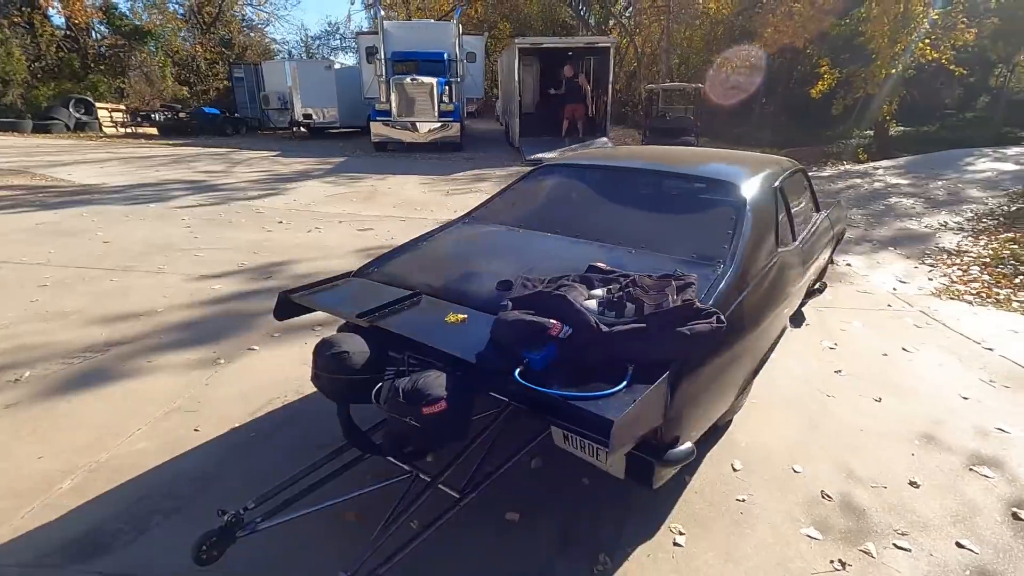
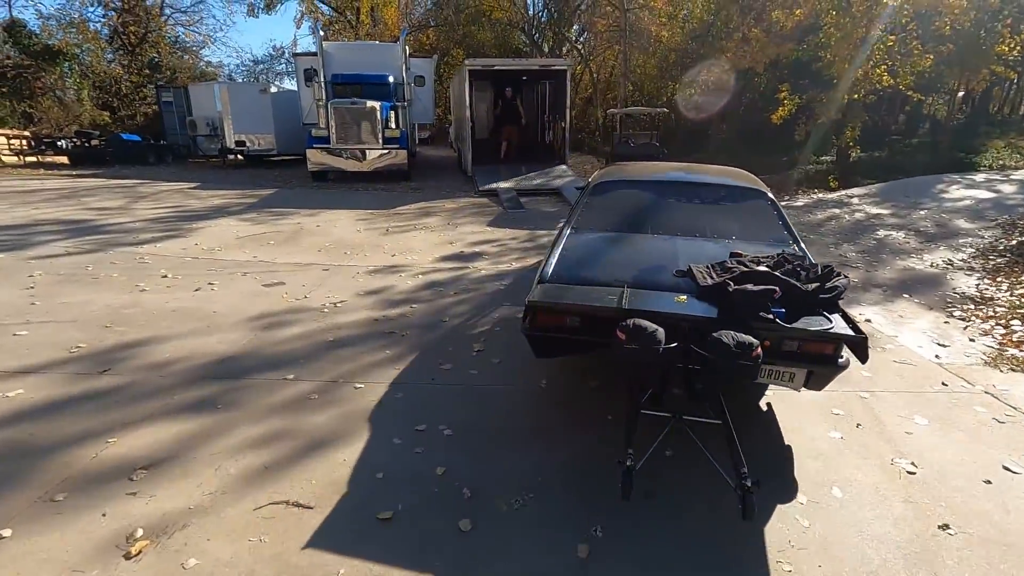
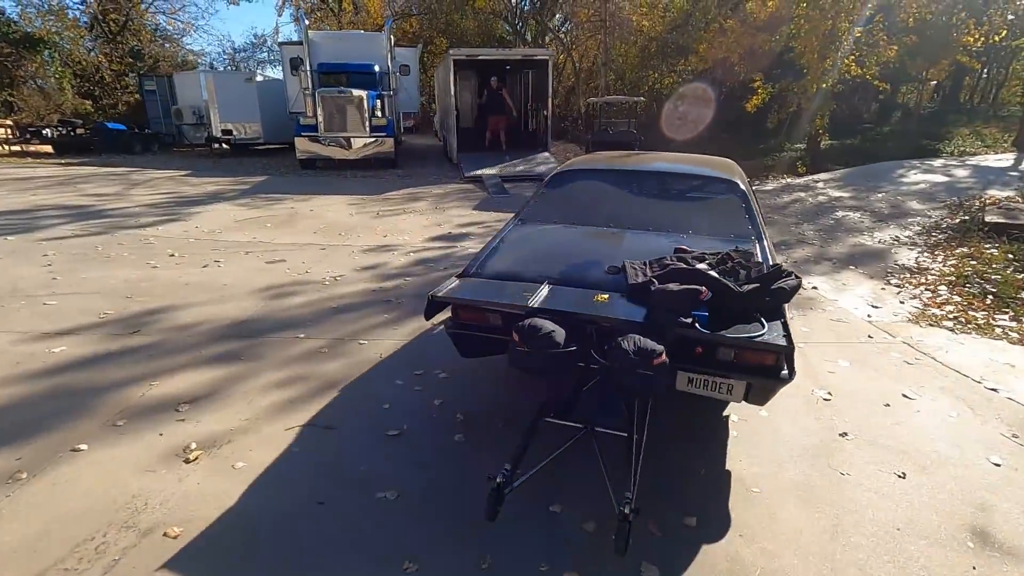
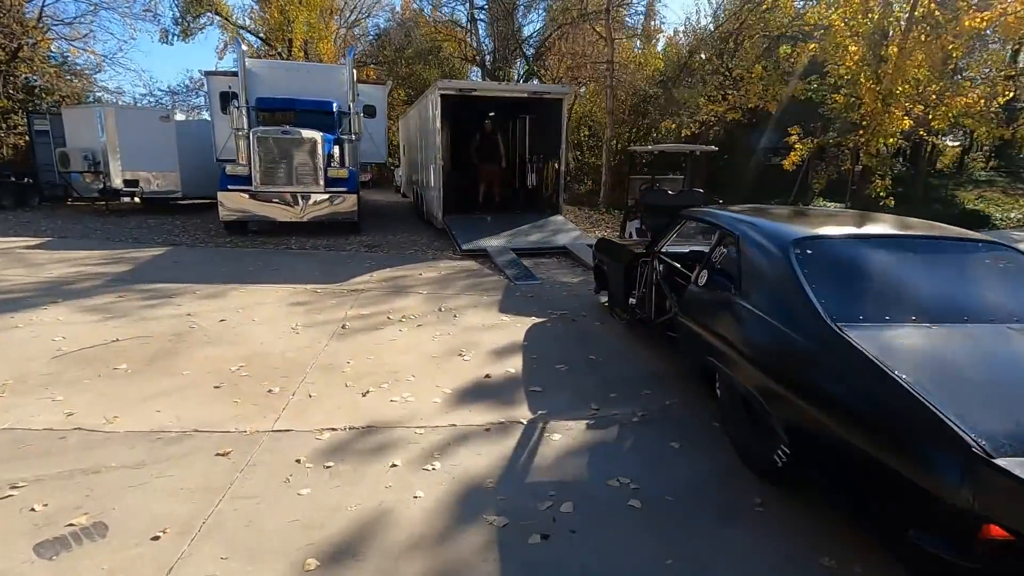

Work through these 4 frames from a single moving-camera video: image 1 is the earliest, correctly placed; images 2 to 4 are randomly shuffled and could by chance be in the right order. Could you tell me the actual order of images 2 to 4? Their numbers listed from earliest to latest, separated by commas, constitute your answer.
3, 2, 4
